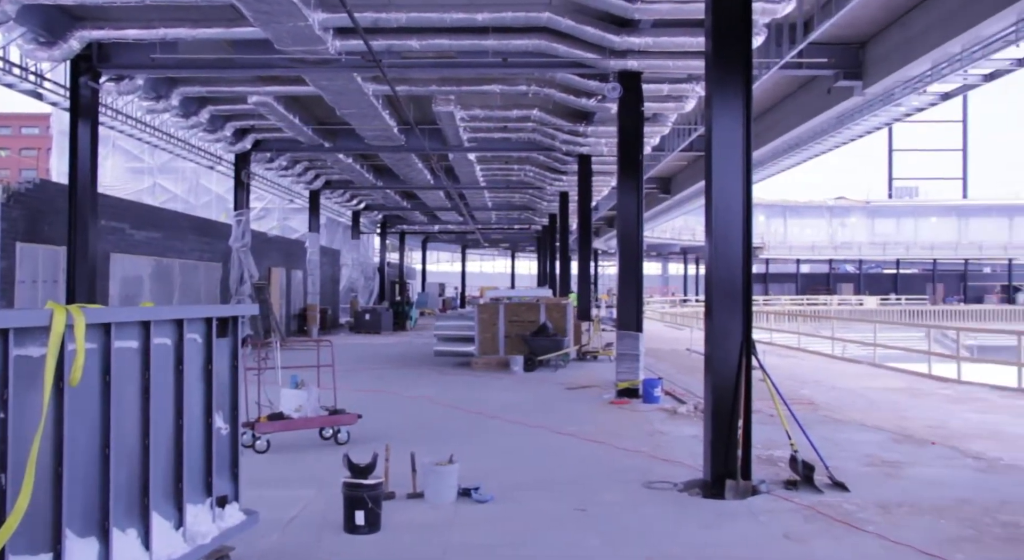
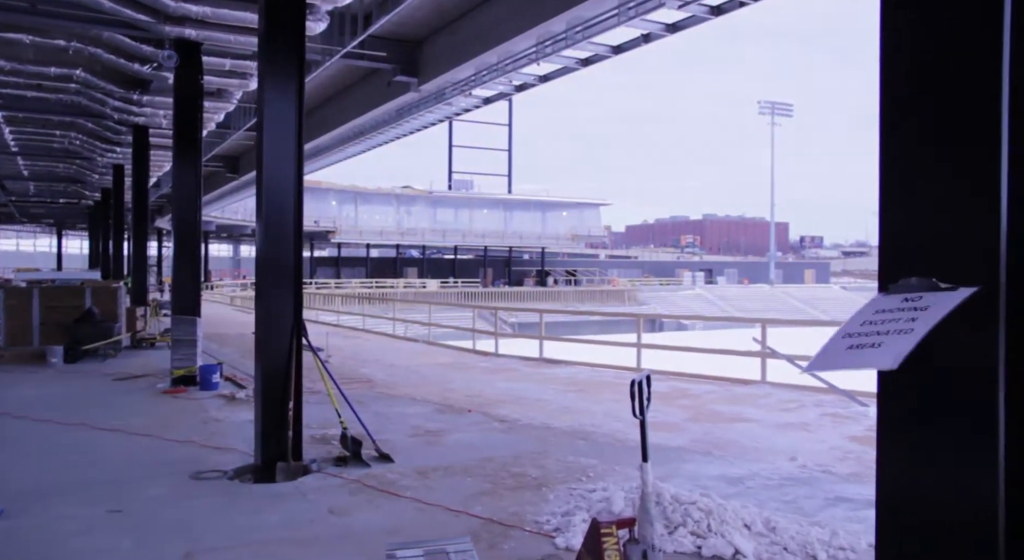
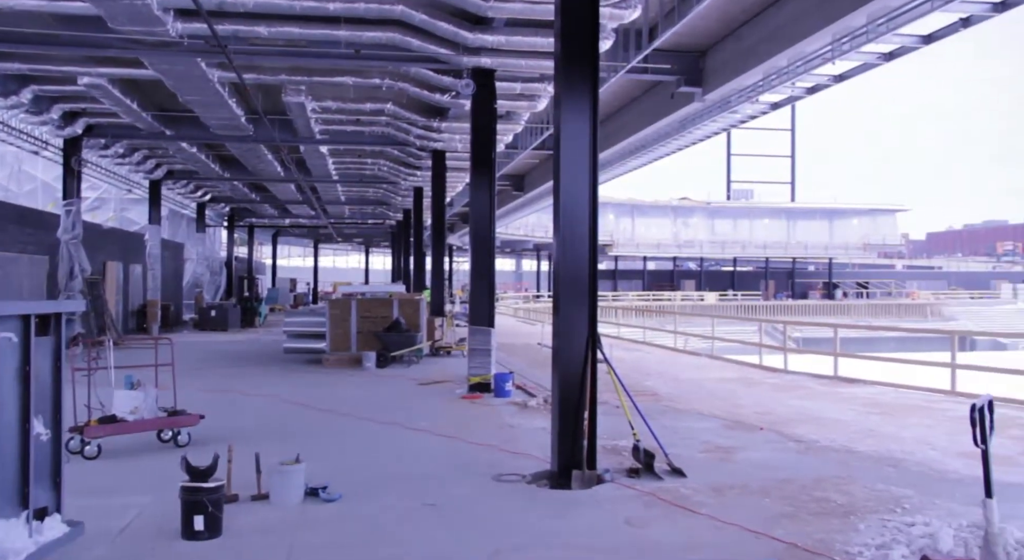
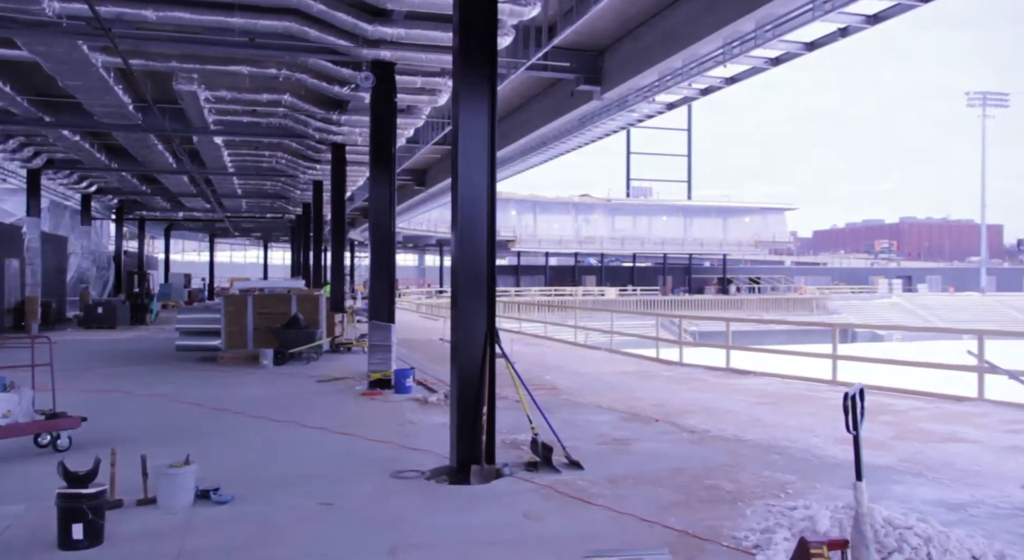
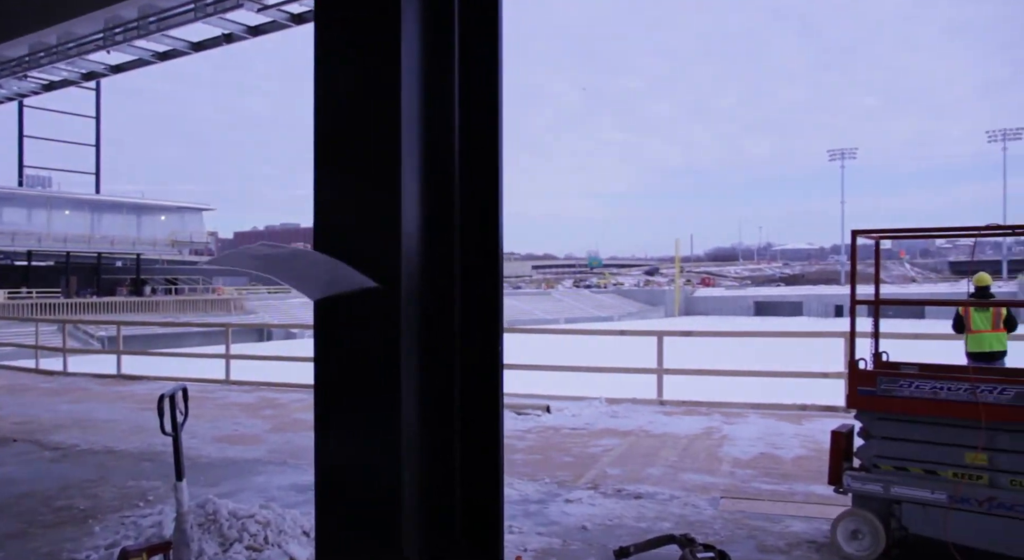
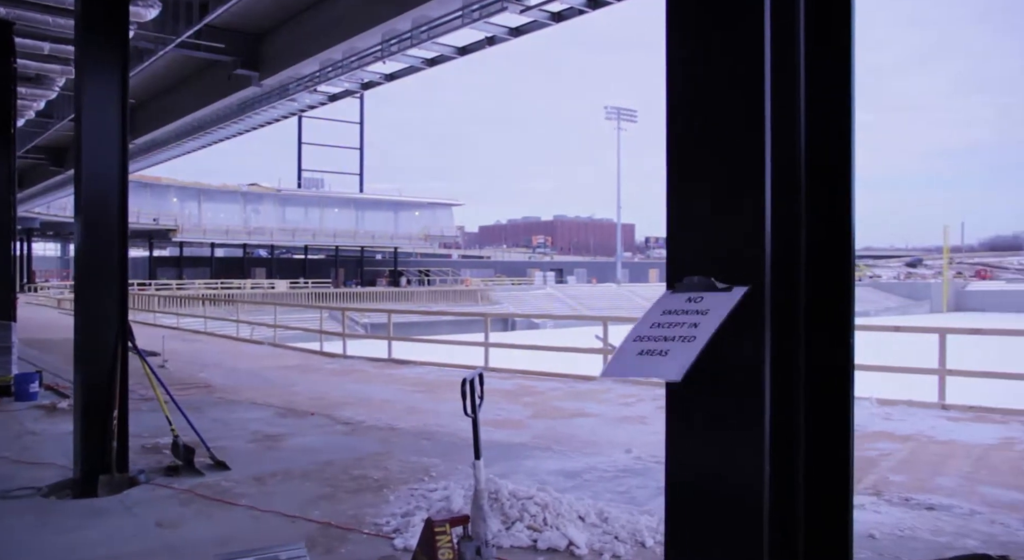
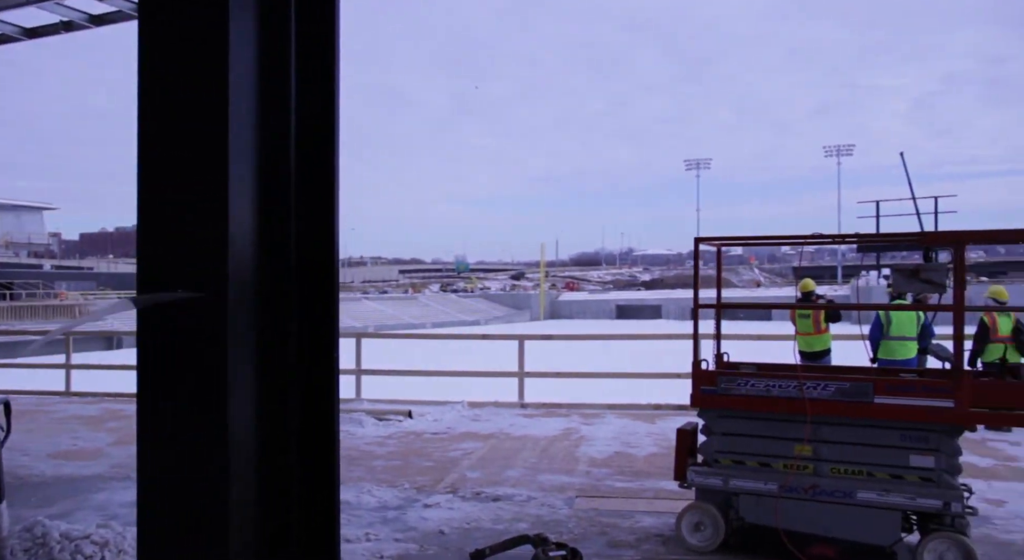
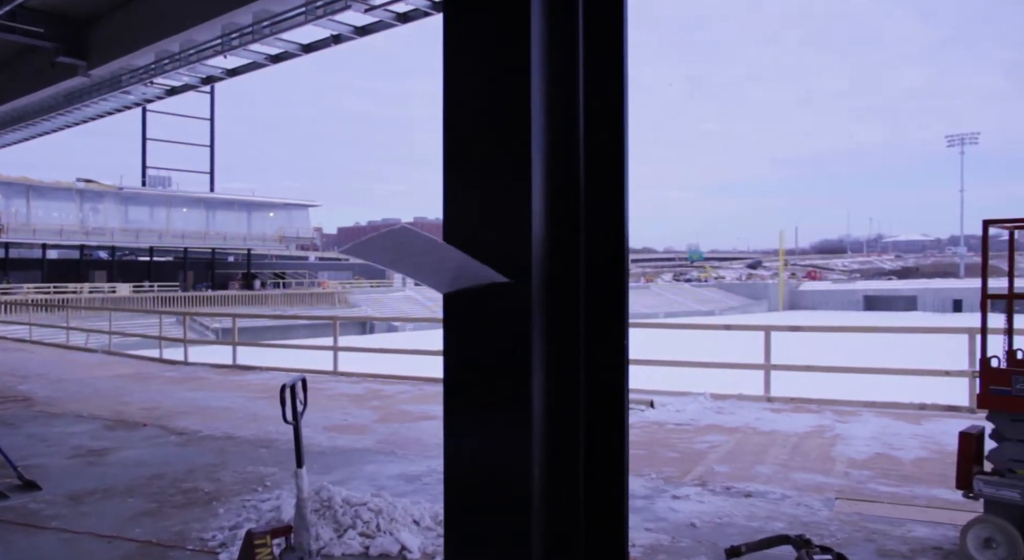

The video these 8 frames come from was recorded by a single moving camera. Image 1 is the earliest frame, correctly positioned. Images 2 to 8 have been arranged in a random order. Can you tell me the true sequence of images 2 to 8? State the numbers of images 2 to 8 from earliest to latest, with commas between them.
3, 4, 2, 6, 8, 5, 7
